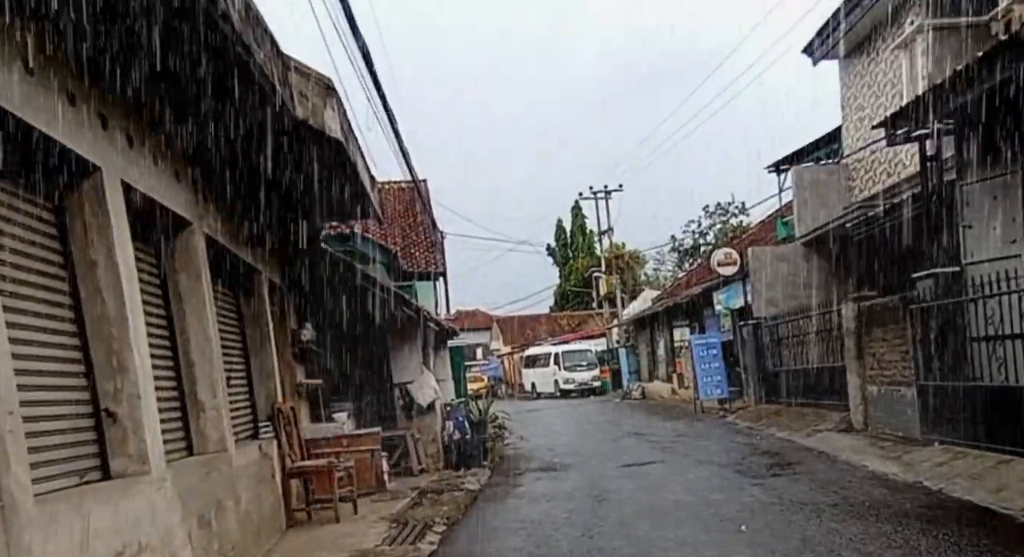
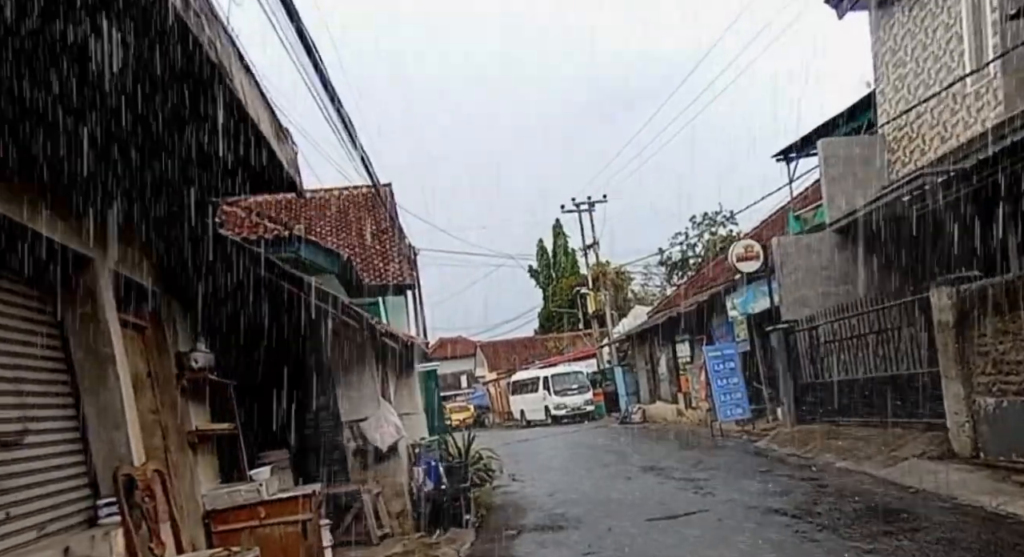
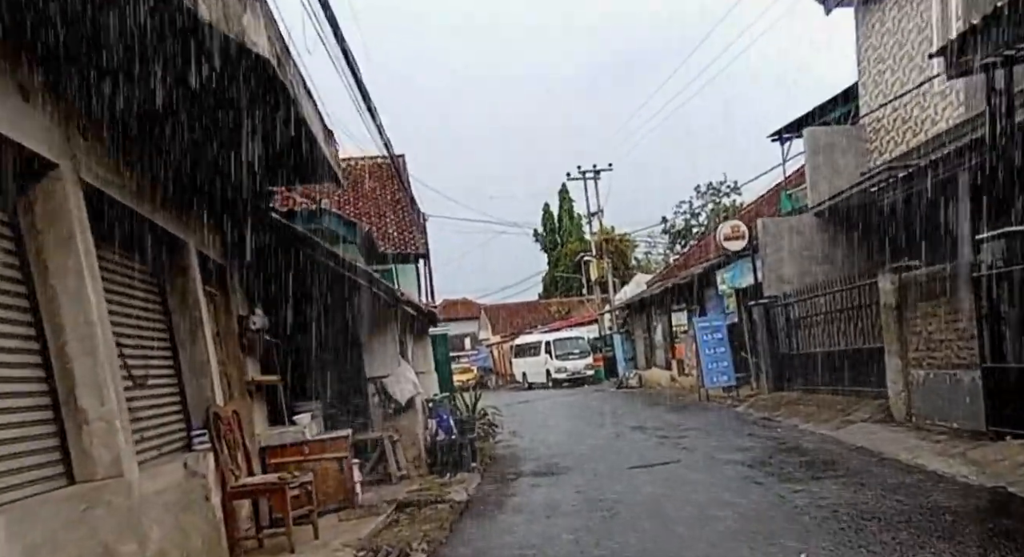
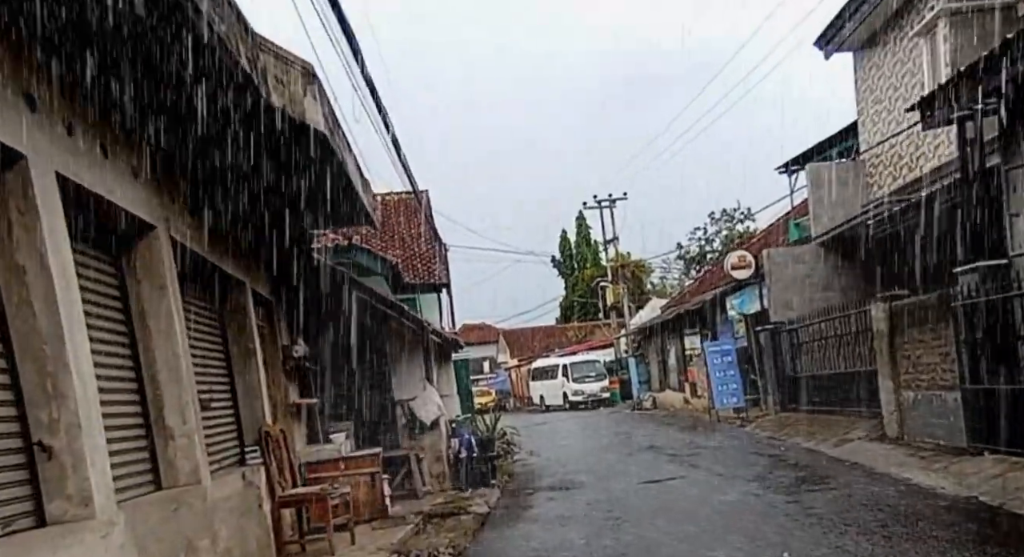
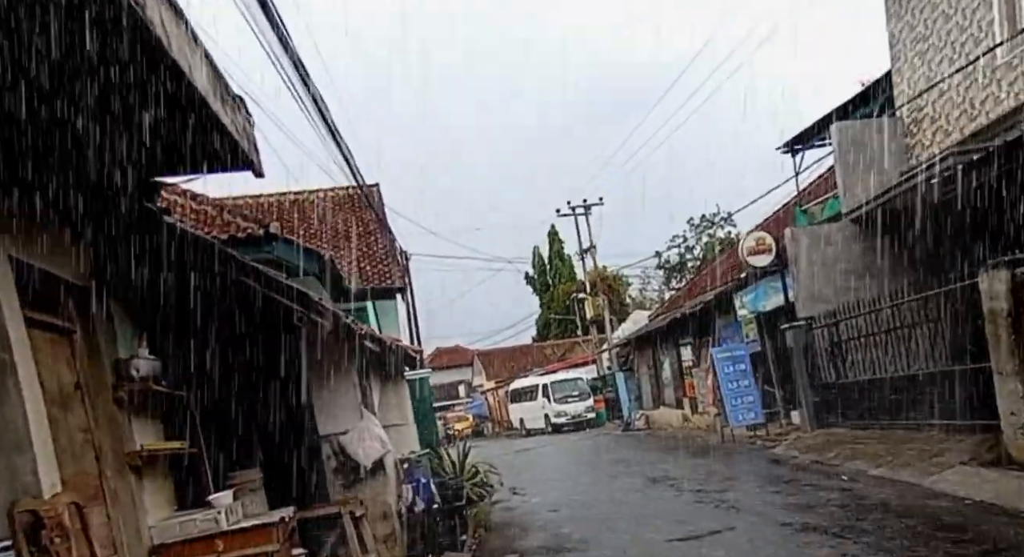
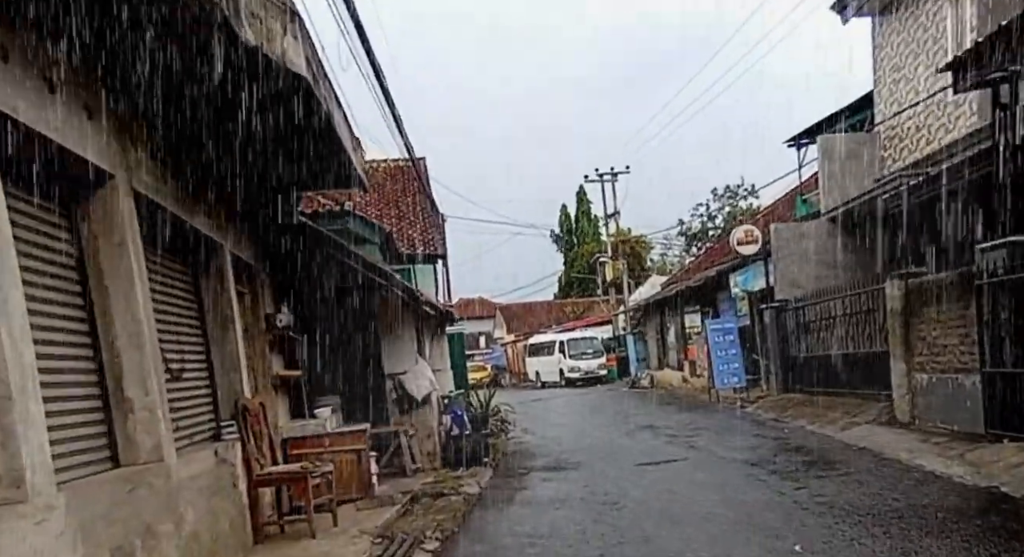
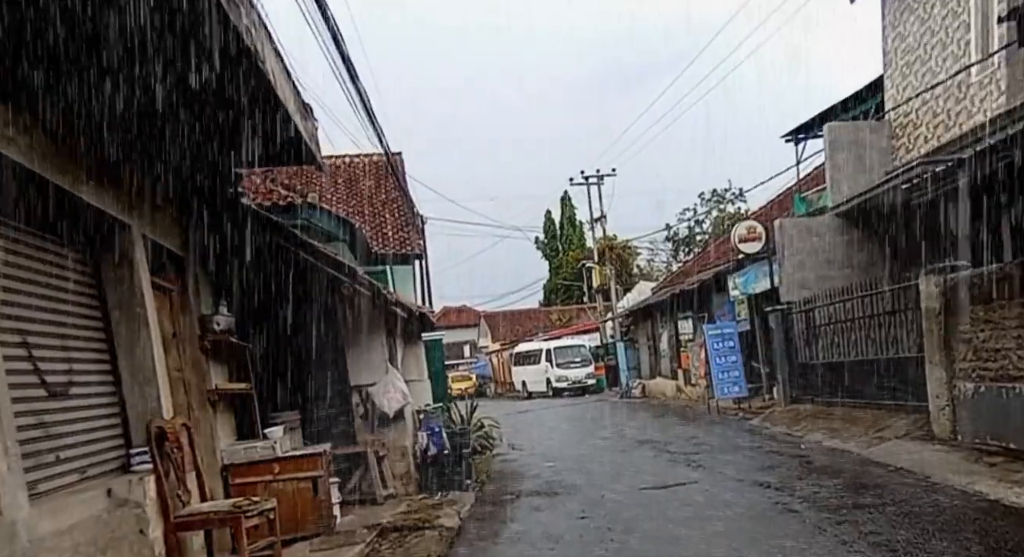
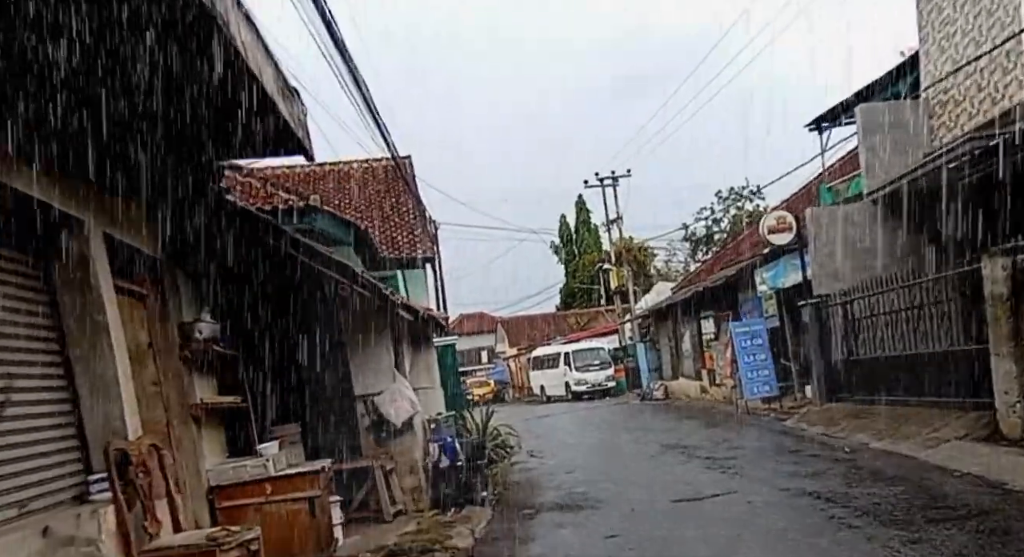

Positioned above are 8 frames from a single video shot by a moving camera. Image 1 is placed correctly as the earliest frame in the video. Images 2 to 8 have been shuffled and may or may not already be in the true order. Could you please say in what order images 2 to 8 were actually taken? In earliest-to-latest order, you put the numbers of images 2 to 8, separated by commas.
4, 6, 3, 7, 2, 8, 5
